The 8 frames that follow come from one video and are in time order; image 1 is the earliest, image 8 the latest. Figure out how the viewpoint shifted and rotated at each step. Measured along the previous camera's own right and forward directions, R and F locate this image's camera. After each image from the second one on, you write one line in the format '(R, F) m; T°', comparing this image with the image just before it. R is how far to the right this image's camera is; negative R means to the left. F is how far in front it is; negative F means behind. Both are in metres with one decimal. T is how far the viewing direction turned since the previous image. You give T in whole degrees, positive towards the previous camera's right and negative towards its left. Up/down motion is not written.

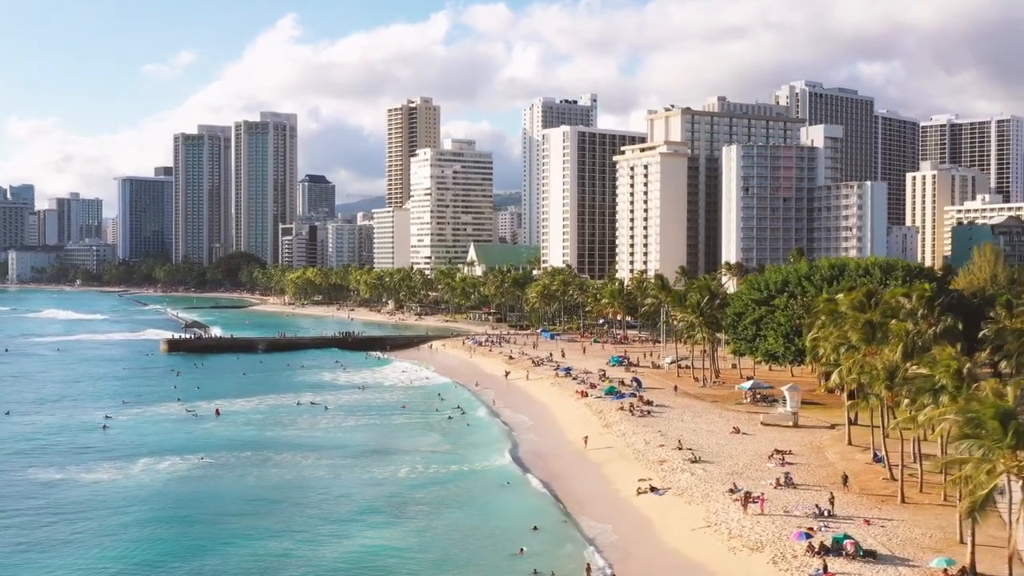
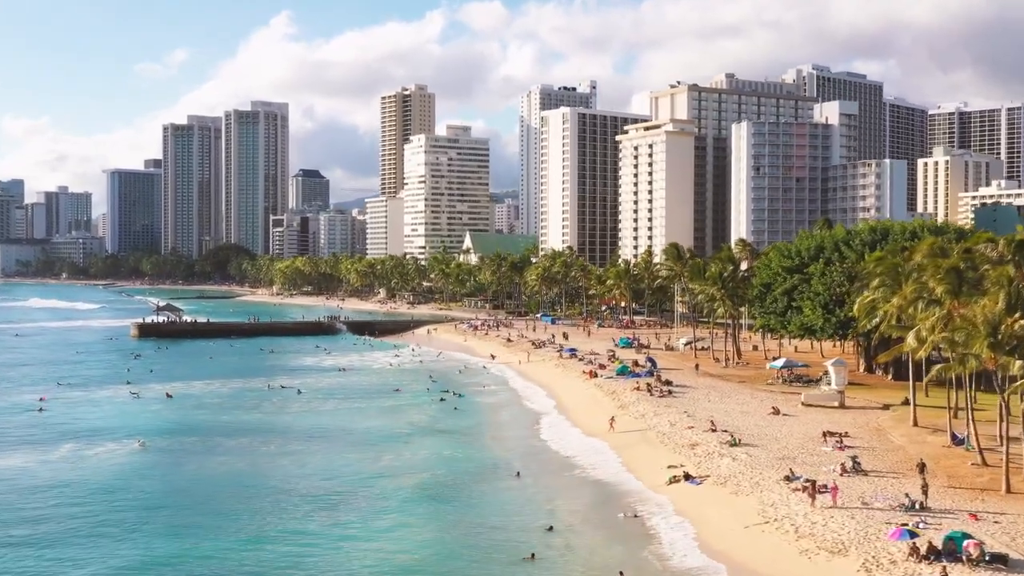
(-0.2, +10.2) m; 0°
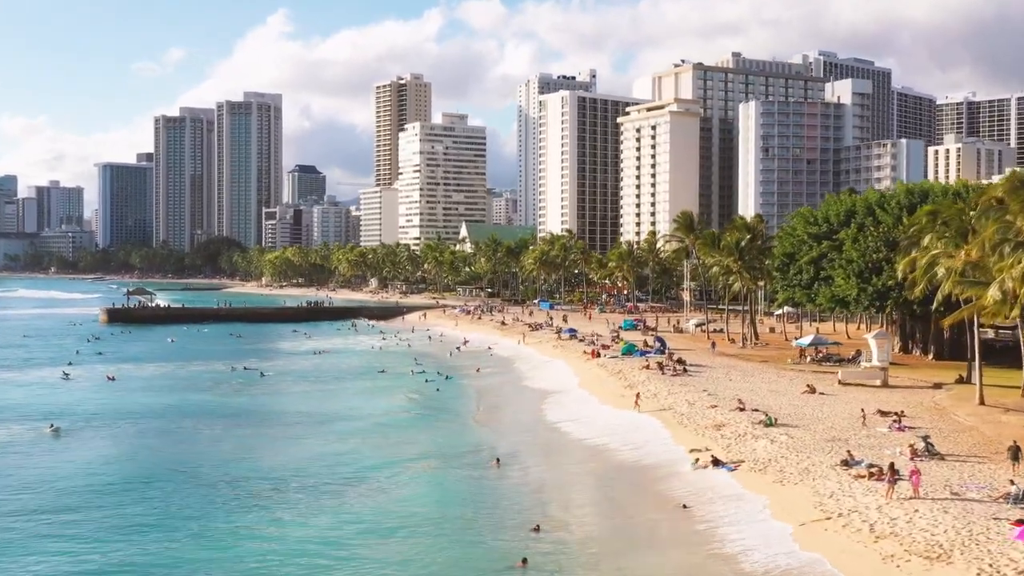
(+0.4, +8.6) m; 0°
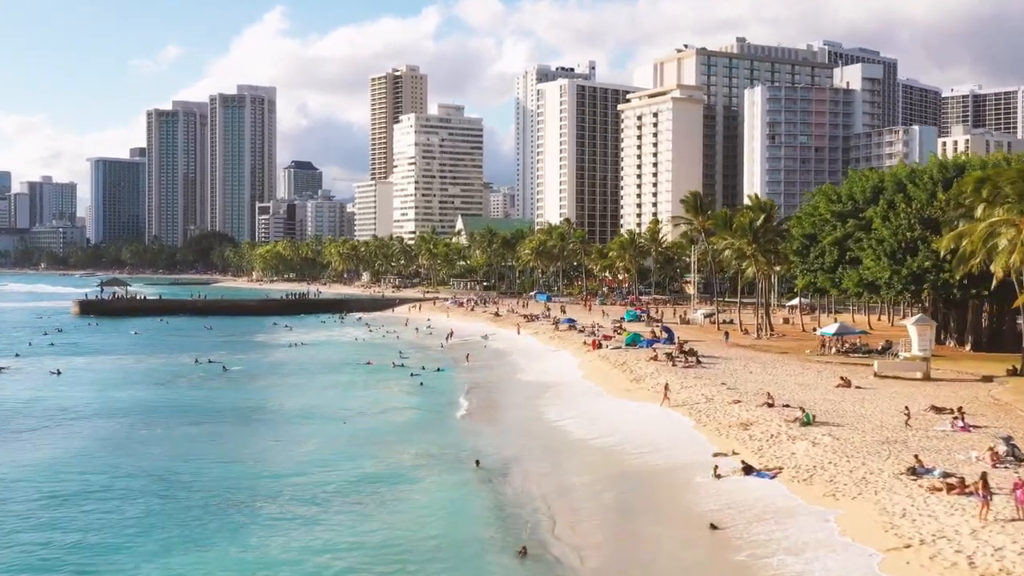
(+0.4, +6.5) m; 0°
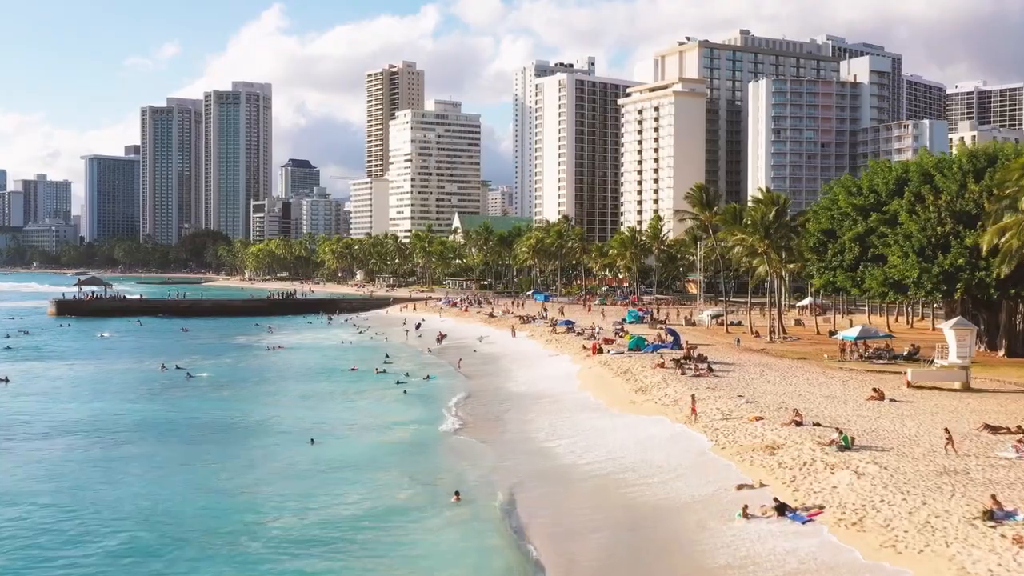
(+0.3, +4.9) m; 0°
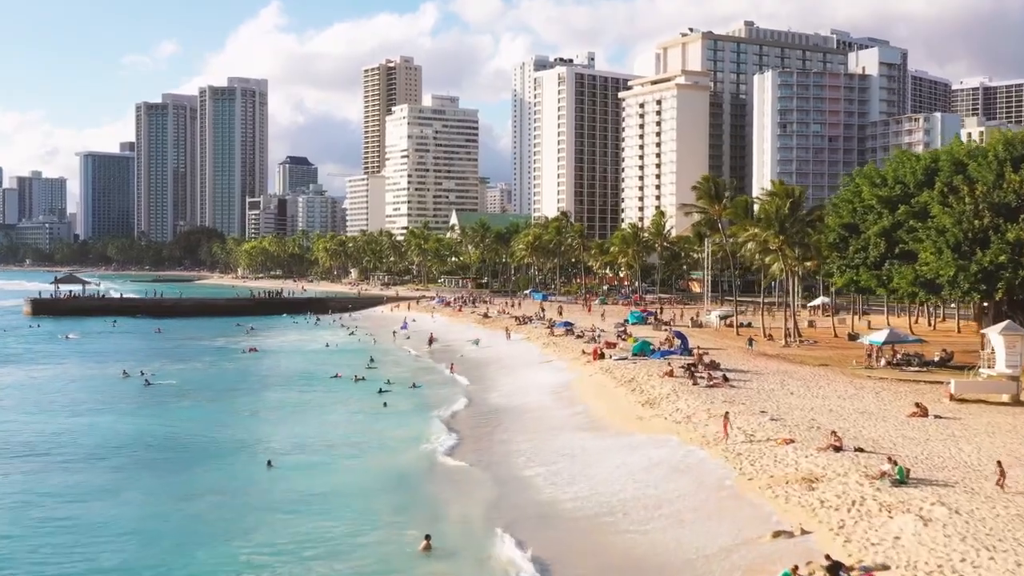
(+0.3, +4.9) m; 0°
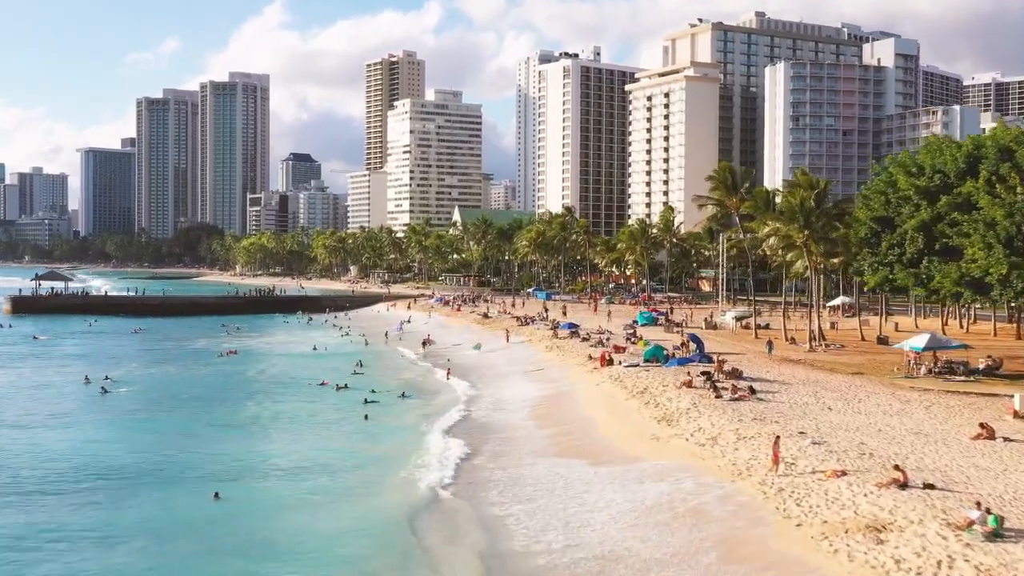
(+0.2, +4.8) m; 0°
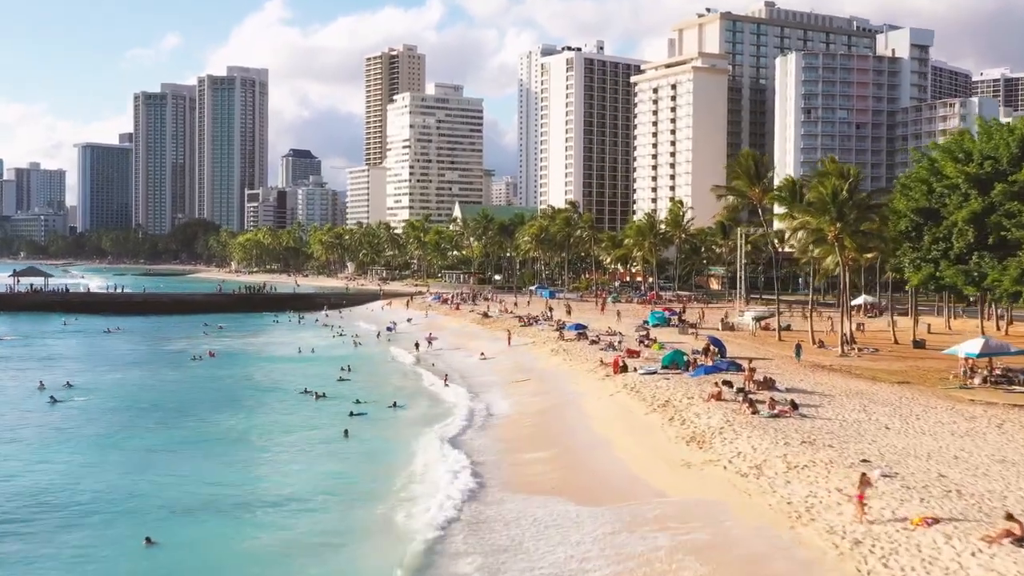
(-0.1, +4.9) m; 0°
